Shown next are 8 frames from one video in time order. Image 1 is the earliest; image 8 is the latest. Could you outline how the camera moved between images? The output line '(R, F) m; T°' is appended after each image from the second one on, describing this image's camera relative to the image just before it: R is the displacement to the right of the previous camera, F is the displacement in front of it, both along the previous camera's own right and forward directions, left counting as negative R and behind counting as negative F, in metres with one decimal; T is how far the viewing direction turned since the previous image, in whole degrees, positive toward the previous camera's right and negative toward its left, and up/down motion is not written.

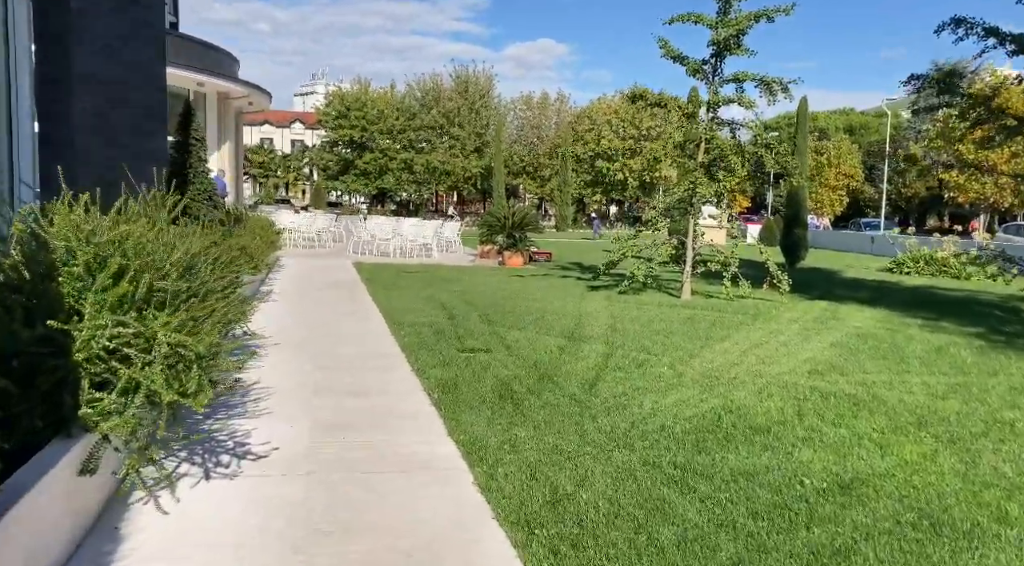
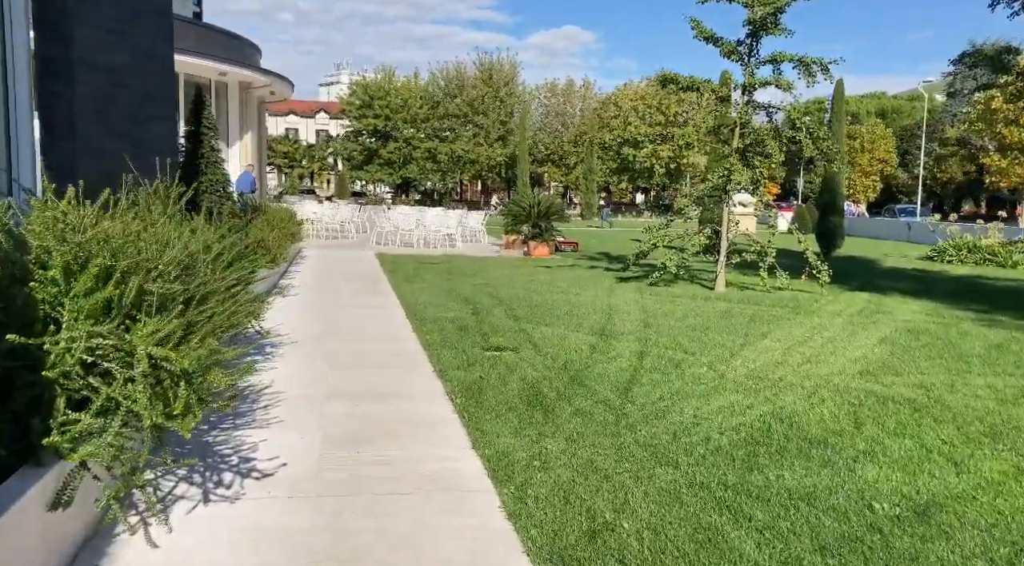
(0.0, +0.4) m; -2°
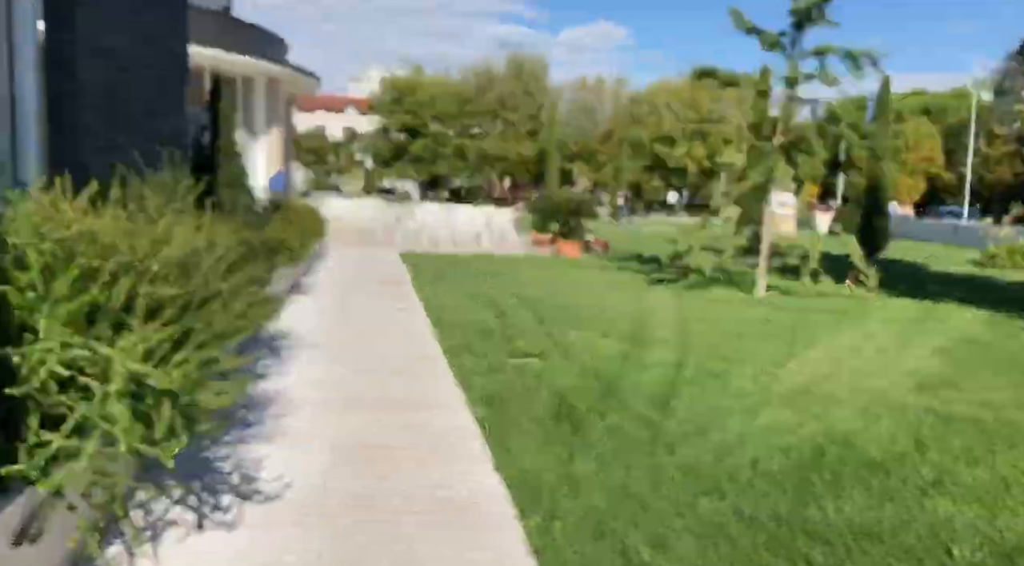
(0.0, +0.4) m; -2°
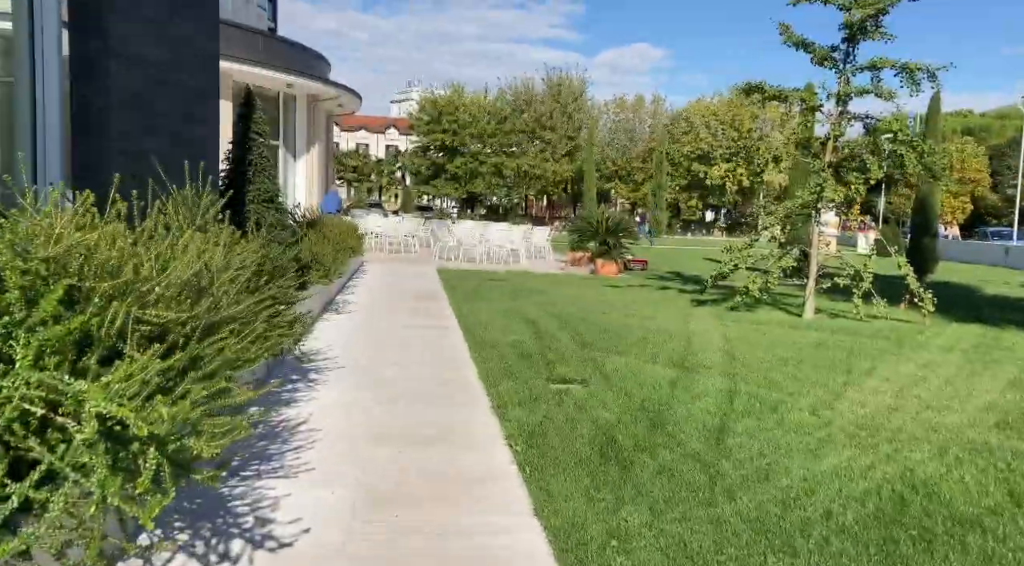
(0.0, +0.4) m; -3°
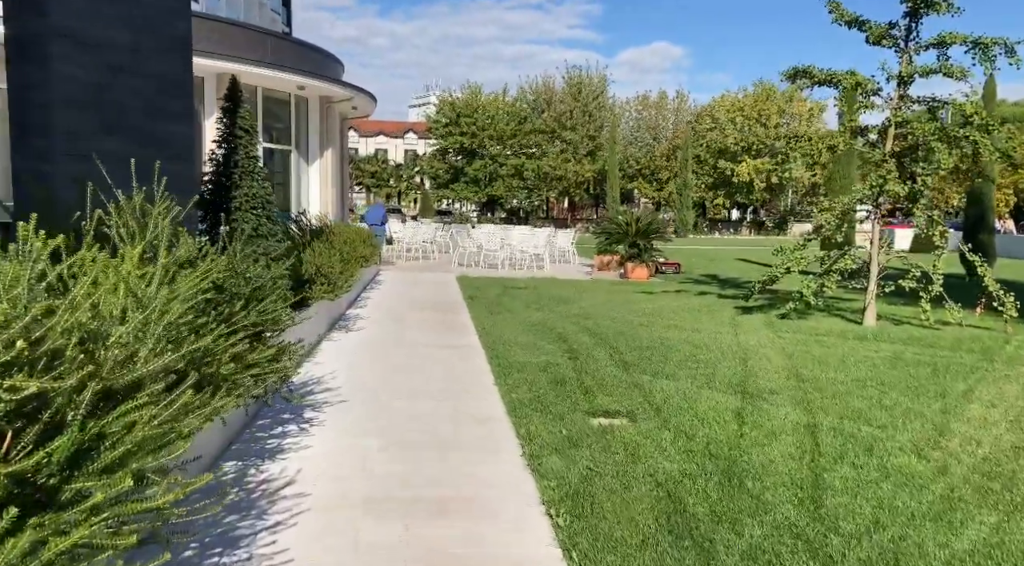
(-0.1, +1.0) m; -2°
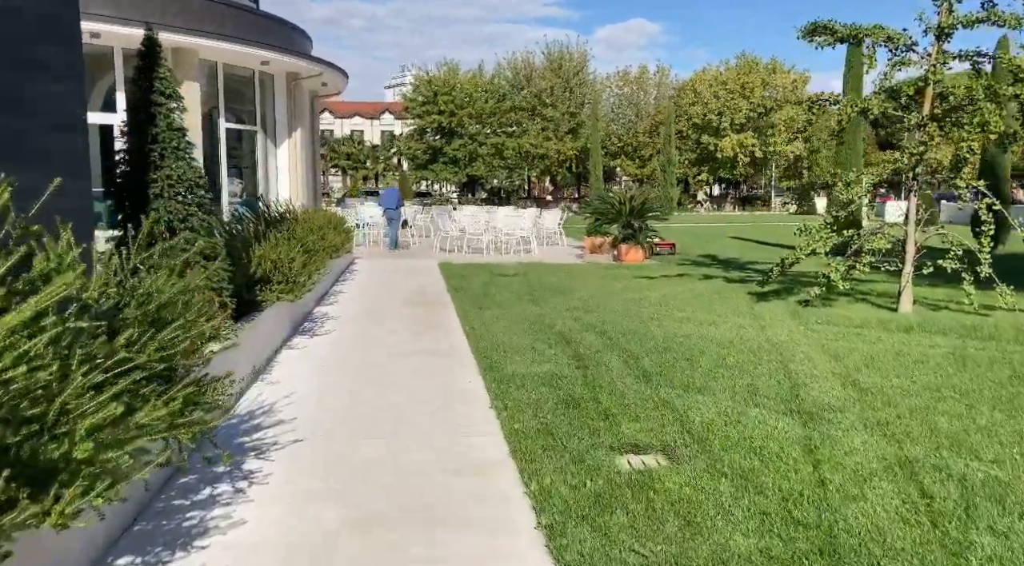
(-0.1, +1.3) m; +1°
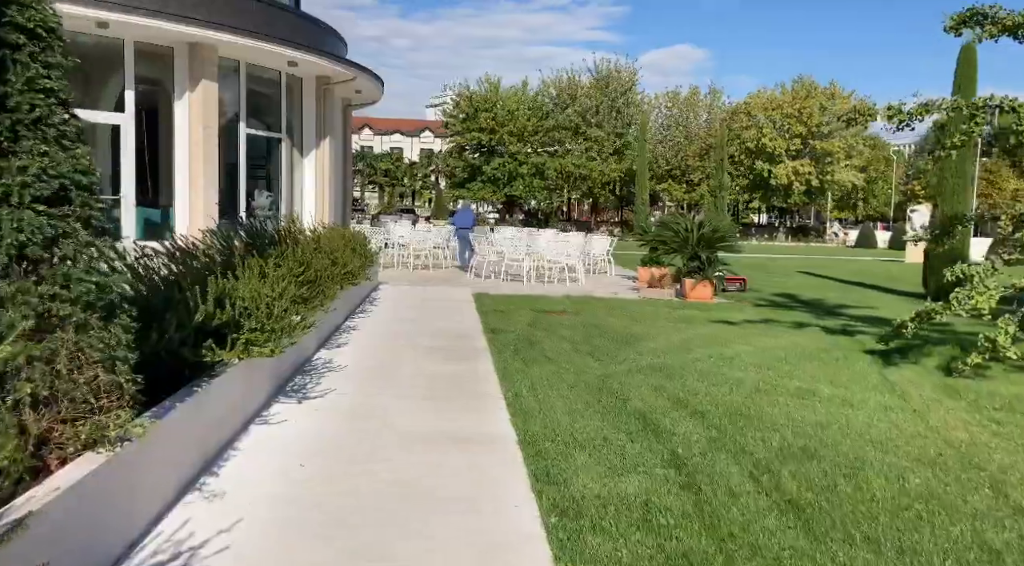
(-0.2, +2.1) m; -3°
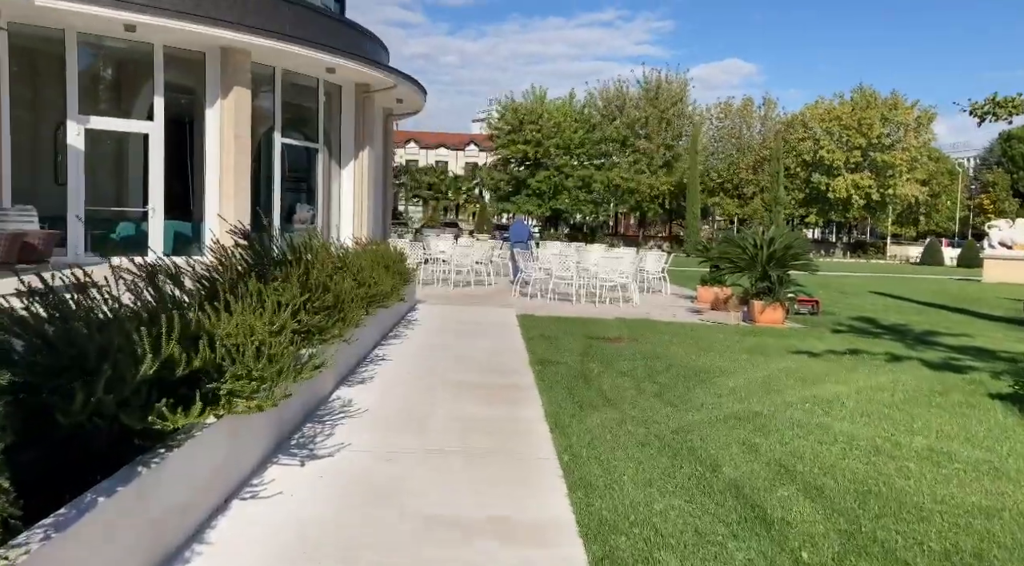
(-0.1, +1.2) m; -3°
